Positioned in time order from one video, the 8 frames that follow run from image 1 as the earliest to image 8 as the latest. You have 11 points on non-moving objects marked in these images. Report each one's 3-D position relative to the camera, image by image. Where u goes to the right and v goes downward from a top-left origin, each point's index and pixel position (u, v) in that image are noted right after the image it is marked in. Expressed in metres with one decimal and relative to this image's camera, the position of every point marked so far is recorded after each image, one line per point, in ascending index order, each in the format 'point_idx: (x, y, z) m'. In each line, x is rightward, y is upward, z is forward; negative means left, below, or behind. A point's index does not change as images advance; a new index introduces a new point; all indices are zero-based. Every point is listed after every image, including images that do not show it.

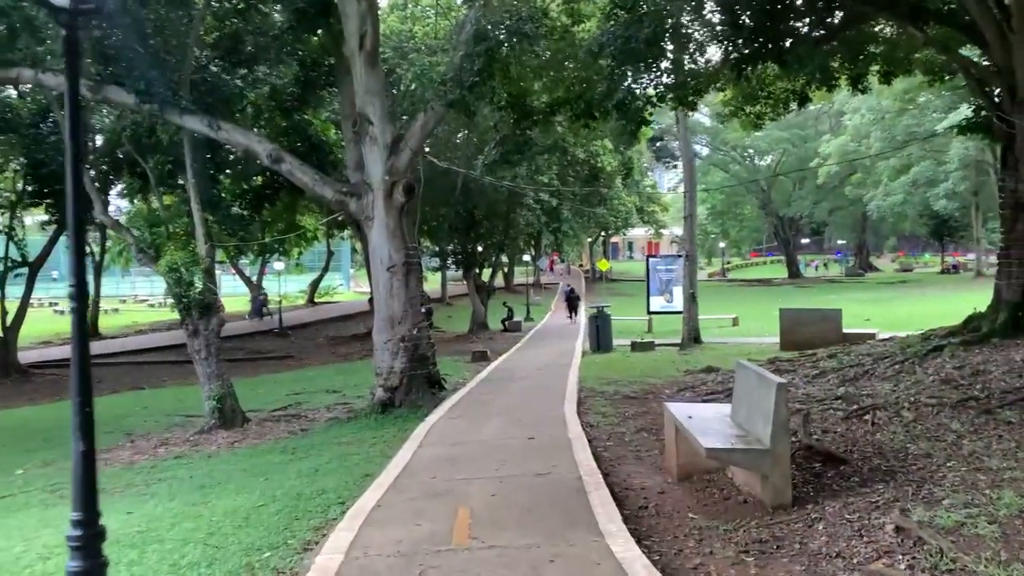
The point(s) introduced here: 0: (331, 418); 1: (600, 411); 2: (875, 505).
0: (-3.0, -2.1, +14.5) m
1: (+1.1, -1.6, +11.3) m
2: (+2.4, -1.5, +5.9) m
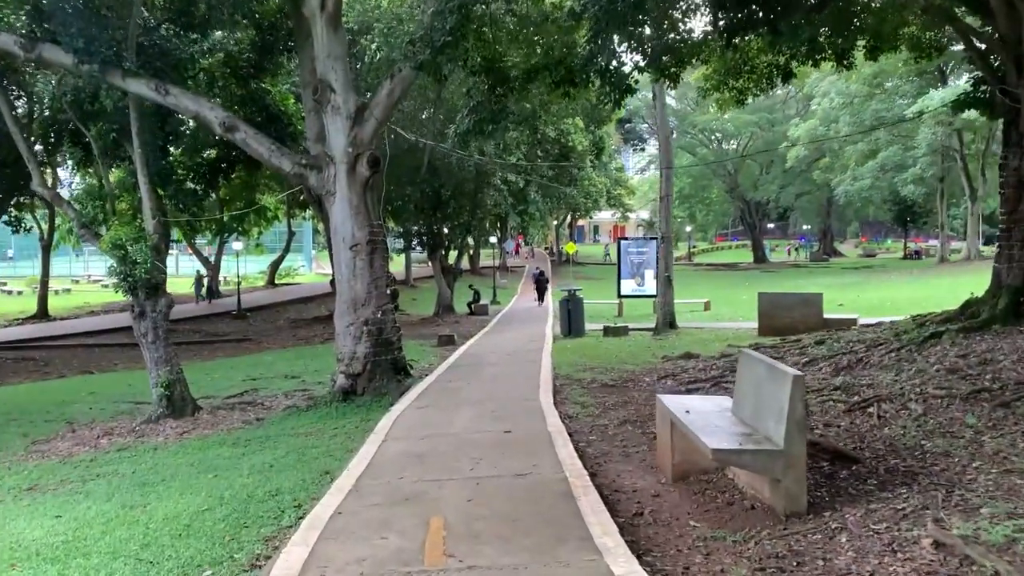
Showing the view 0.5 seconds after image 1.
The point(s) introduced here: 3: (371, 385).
0: (-3.4, -1.8, +13.7) m
1: (+0.8, -1.4, +10.6) m
2: (+2.3, -1.3, +5.3) m
3: (-2.0, -1.4, +12.7) m
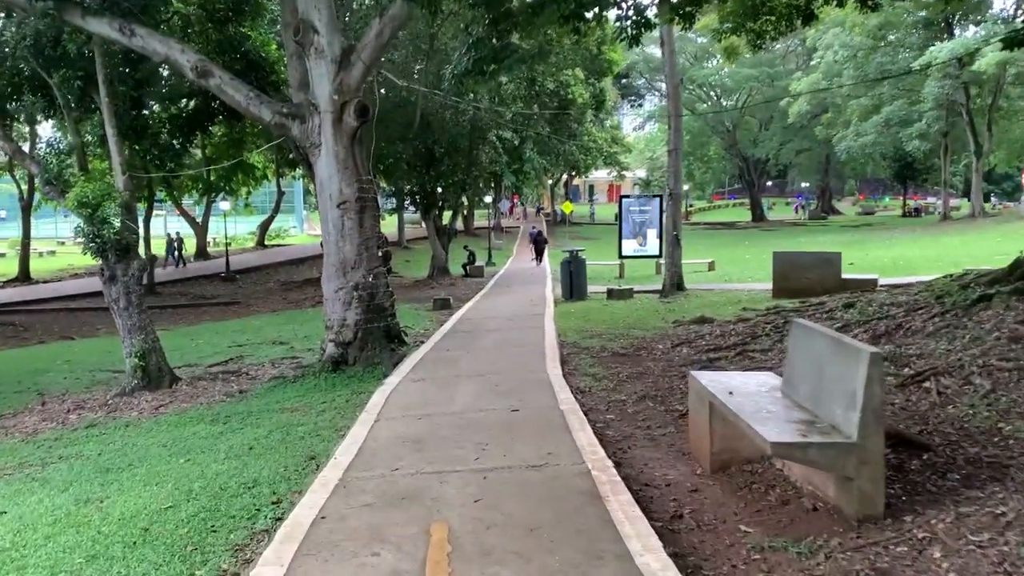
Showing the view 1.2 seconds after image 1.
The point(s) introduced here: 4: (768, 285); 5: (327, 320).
0: (-3.4, -1.3, +12.7) m
1: (+0.8, -0.9, +9.7) m
2: (+2.4, -1.1, +4.4) m
3: (-2.0, -0.9, +11.7) m
4: (+5.6, +0.1, +18.9) m
5: (-2.5, -0.4, +12.0) m
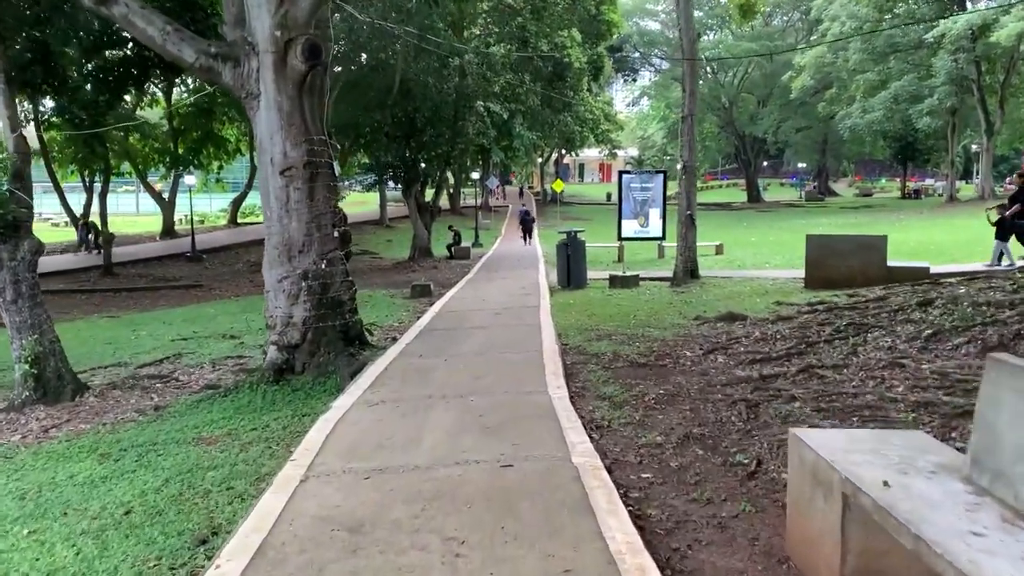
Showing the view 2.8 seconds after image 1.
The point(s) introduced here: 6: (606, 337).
0: (-3.5, -1.1, +10.3) m
1: (+0.7, -0.9, +7.3) m
2: (+2.4, -1.2, +2.0) m
3: (-2.1, -0.8, +9.3) m
4: (+5.4, +0.3, +16.6) m
5: (-2.6, -0.3, +9.5) m
6: (+1.1, -0.6, +10.1) m
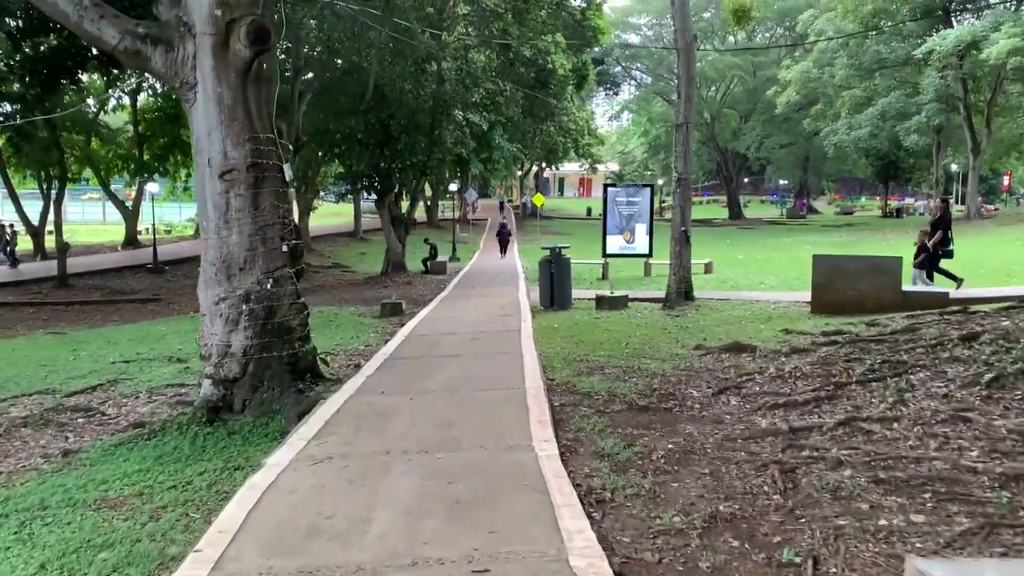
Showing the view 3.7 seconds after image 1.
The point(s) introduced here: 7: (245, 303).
0: (-3.8, -1.3, +8.9) m
1: (+0.6, -1.1, +6.0) m
2: (+2.4, -1.4, +0.7) m
3: (-2.3, -1.0, +8.0) m
4: (+5.0, -0.1, +15.4) m
5: (-2.8, -0.5, +8.1) m
6: (+0.9, -0.8, +8.8) m
7: (-2.4, -0.1, +8.0) m
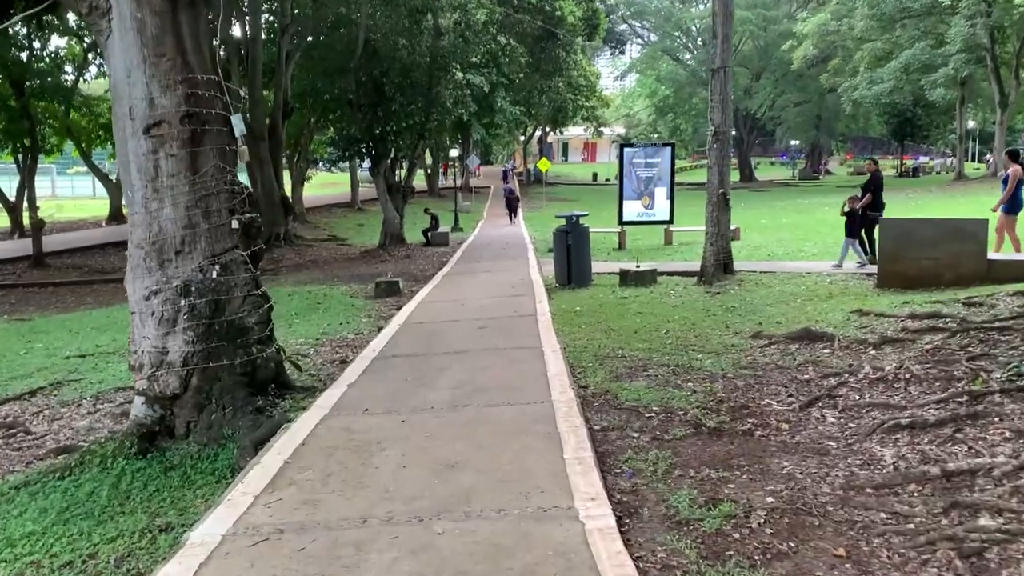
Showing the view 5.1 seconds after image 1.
0: (-3.6, -1.3, +7.1) m
1: (+0.7, -1.0, +4.1) m
2: (+2.5, -1.5, -1.1) m
3: (-2.2, -0.9, +6.1) m
4: (+5.2, +0.4, +13.5) m
5: (-2.7, -0.4, +6.3) m
6: (+1.0, -0.7, +6.9) m
7: (-2.3, -0.1, +6.1) m
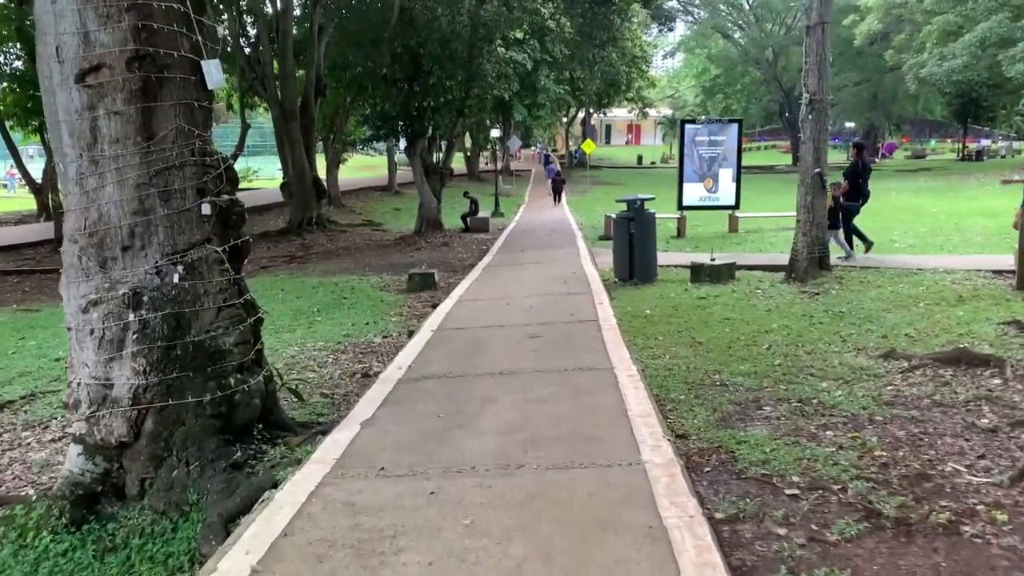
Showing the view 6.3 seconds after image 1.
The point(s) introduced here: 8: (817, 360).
0: (-3.2, -1.3, +5.5) m
1: (+1.0, -1.1, +2.4) m
2: (+2.6, -1.7, -2.9) m
3: (-1.8, -1.0, +4.5) m
4: (+5.9, +0.4, +11.5) m
5: (-2.3, -0.5, +4.7) m
6: (+1.4, -0.7, +5.1) m
7: (-1.9, -0.1, +4.4) m
8: (+2.3, -0.5, +6.6) m
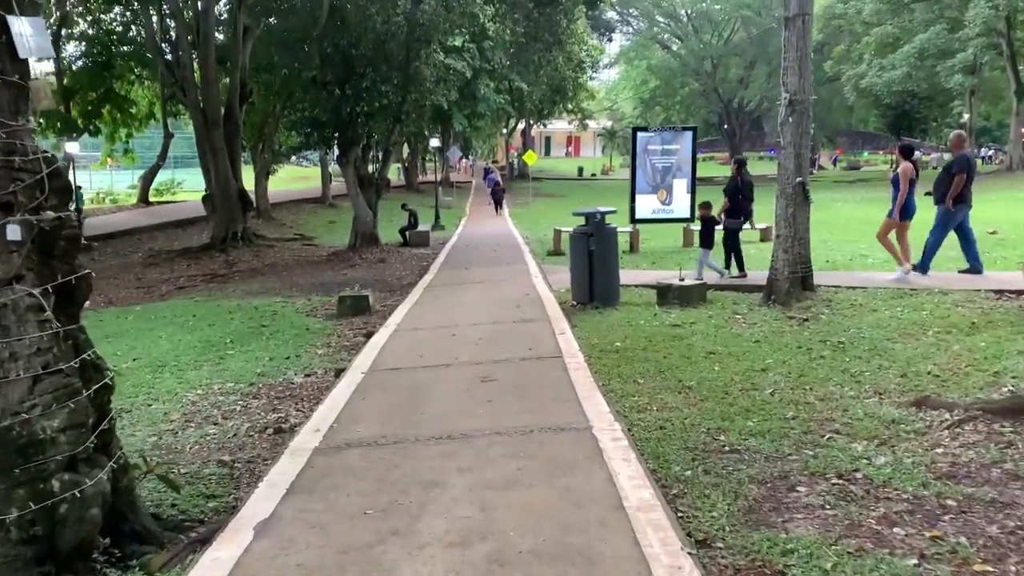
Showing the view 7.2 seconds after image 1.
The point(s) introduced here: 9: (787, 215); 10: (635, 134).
0: (-3.4, -1.5, +3.9) m
1: (+1.0, -1.3, +1.1) m
2: (+2.9, -1.8, -4.1) m
3: (-1.9, -1.2, +3.0) m
4: (+5.2, +0.2, +10.5) m
5: (-2.5, -0.7, +3.1) m
6: (+1.2, -0.9, +3.9) m
7: (-2.0, -0.3, +2.9) m
8: (+2.0, -0.7, +5.4) m
9: (+2.8, +0.7, +9.0) m
10: (+2.2, +2.7, +15.5) m
